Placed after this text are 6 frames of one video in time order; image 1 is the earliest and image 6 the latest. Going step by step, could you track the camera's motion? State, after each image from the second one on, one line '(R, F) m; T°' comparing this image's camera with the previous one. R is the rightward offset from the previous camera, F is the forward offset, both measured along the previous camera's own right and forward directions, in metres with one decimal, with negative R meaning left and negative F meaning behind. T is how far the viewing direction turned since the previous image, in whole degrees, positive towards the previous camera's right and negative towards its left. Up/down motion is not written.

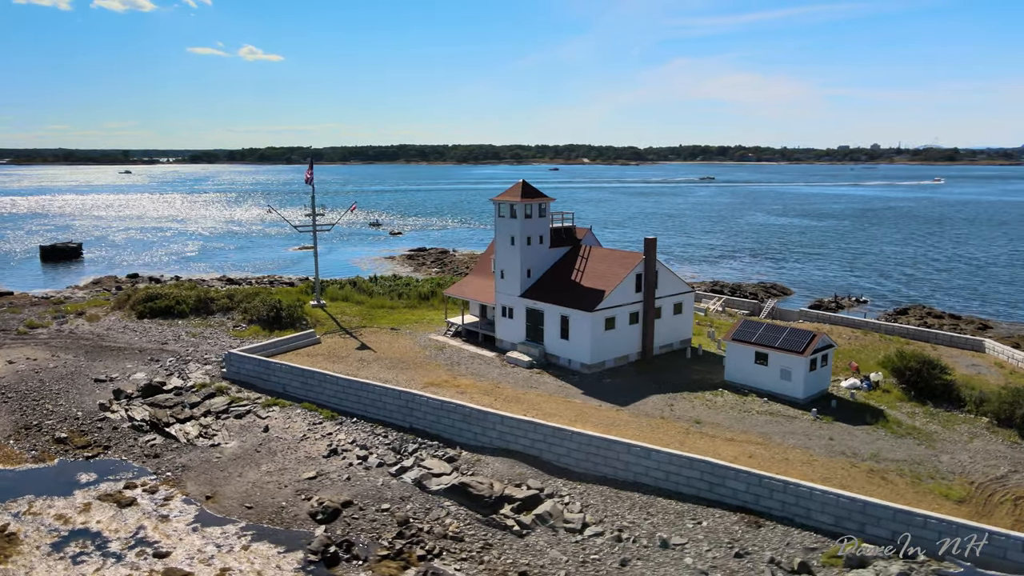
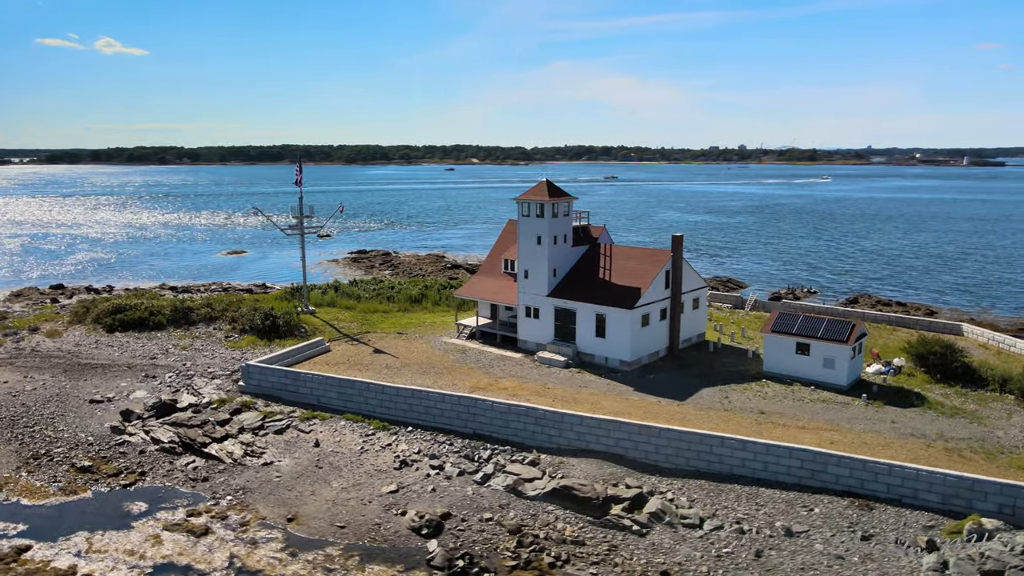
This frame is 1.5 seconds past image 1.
(-5.2, +0.7) m; +9°
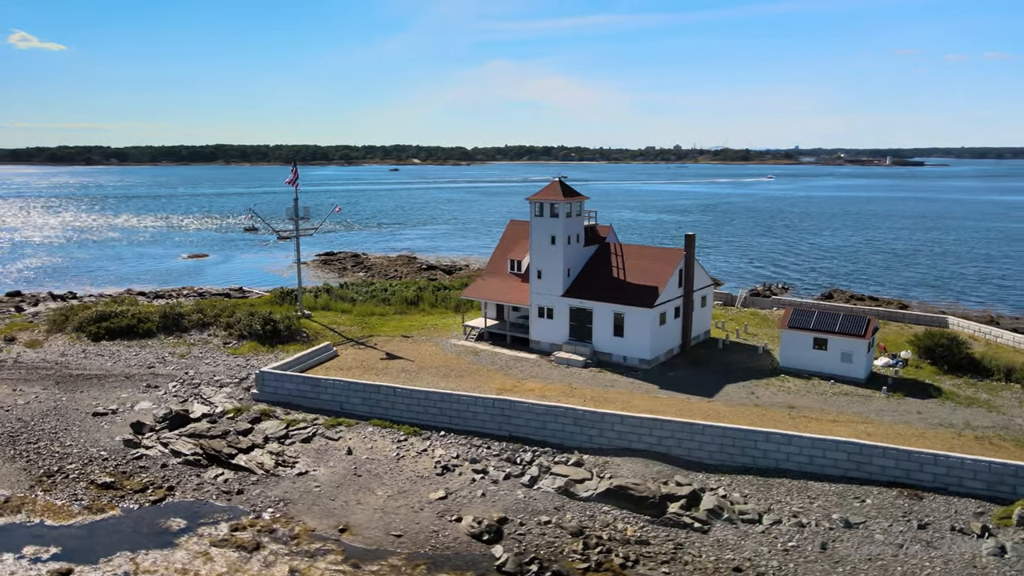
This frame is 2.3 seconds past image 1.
(-2.8, +0.3) m; +4°
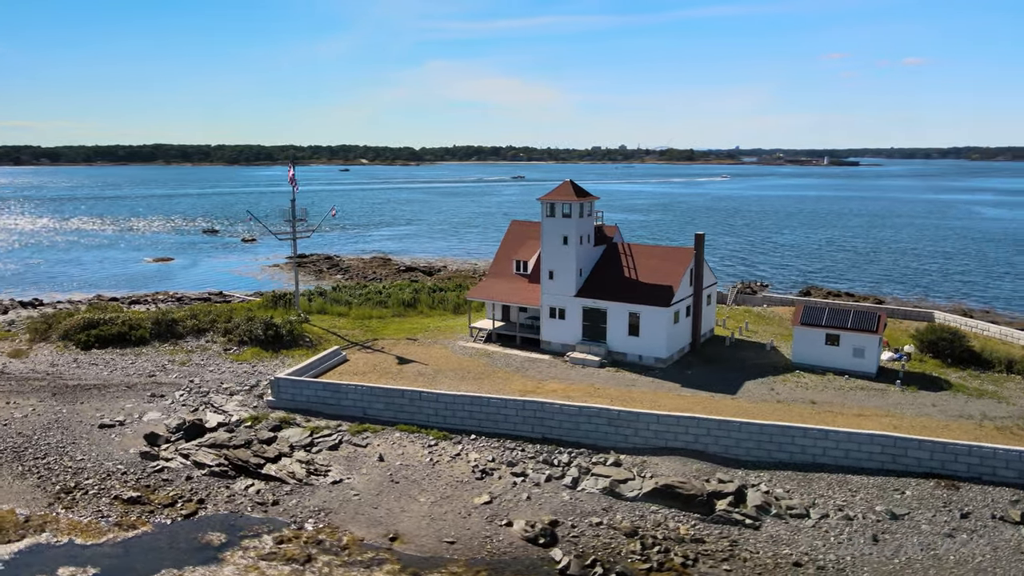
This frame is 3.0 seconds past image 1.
(-2.4, +0.2) m; +4°
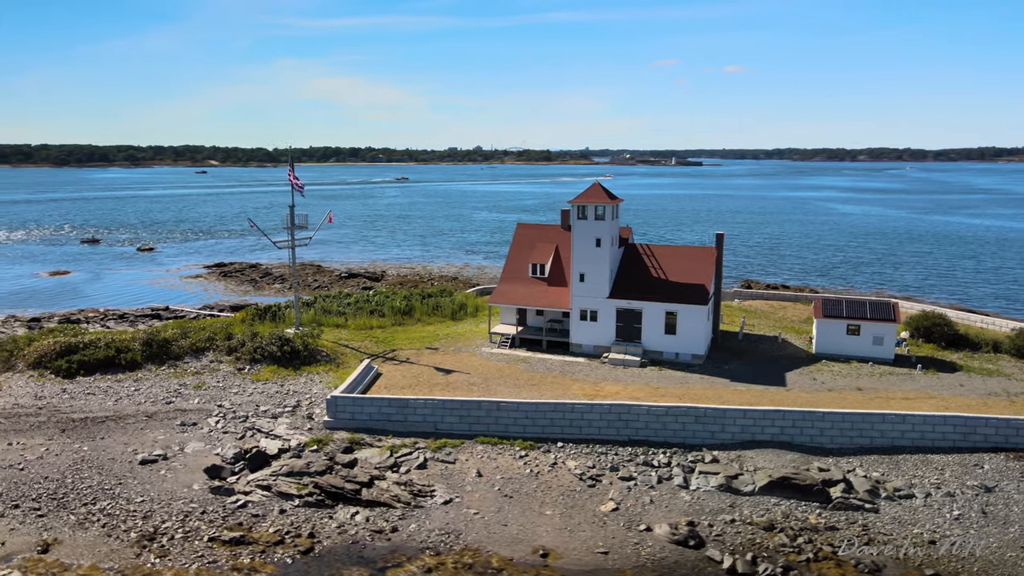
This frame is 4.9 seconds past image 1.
(-6.4, +0.9) m; +11°
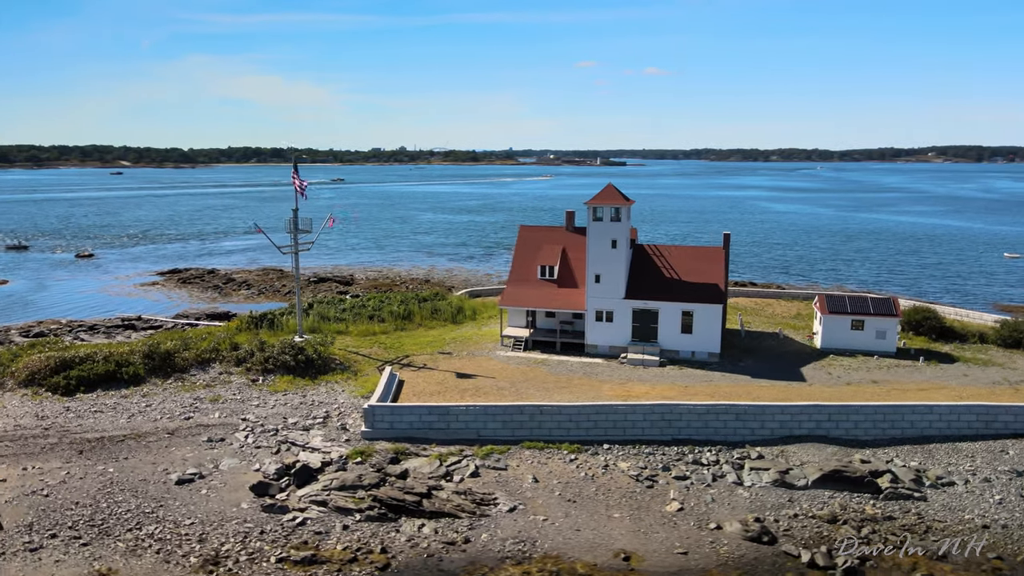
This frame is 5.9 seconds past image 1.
(-3.4, +0.3) m; +6°
